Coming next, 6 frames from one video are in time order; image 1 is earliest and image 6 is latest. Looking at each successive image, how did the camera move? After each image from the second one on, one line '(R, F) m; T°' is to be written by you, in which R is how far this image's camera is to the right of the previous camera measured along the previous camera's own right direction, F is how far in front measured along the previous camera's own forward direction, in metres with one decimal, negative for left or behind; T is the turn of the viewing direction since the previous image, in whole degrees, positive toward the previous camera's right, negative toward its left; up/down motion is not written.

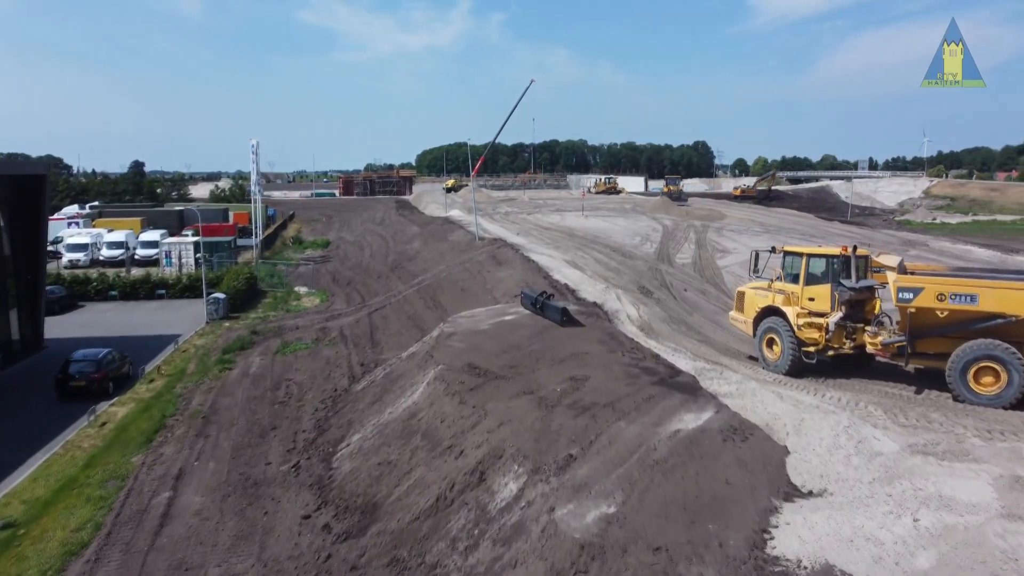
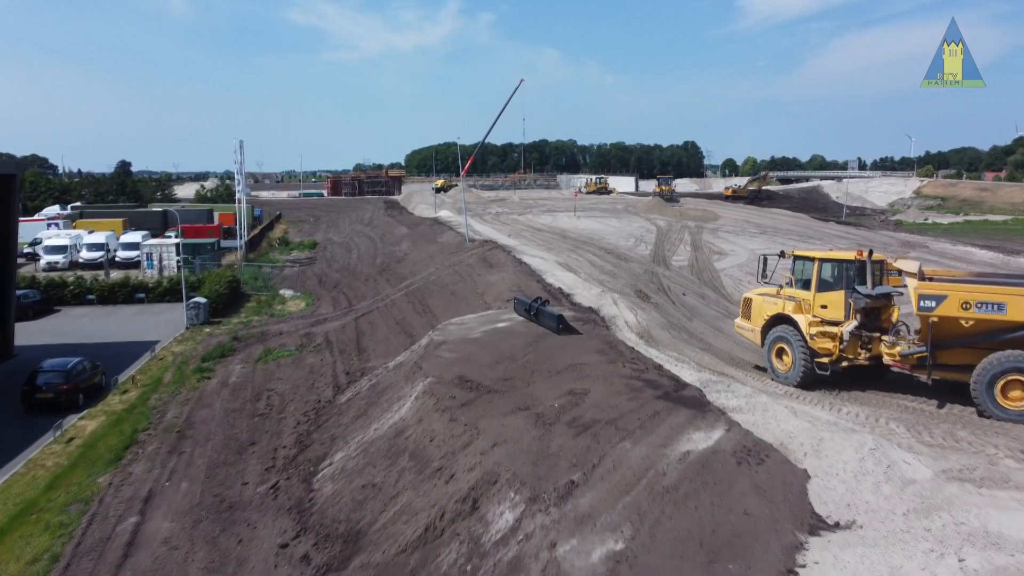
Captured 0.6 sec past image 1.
(-0.1, +0.9) m; +1°
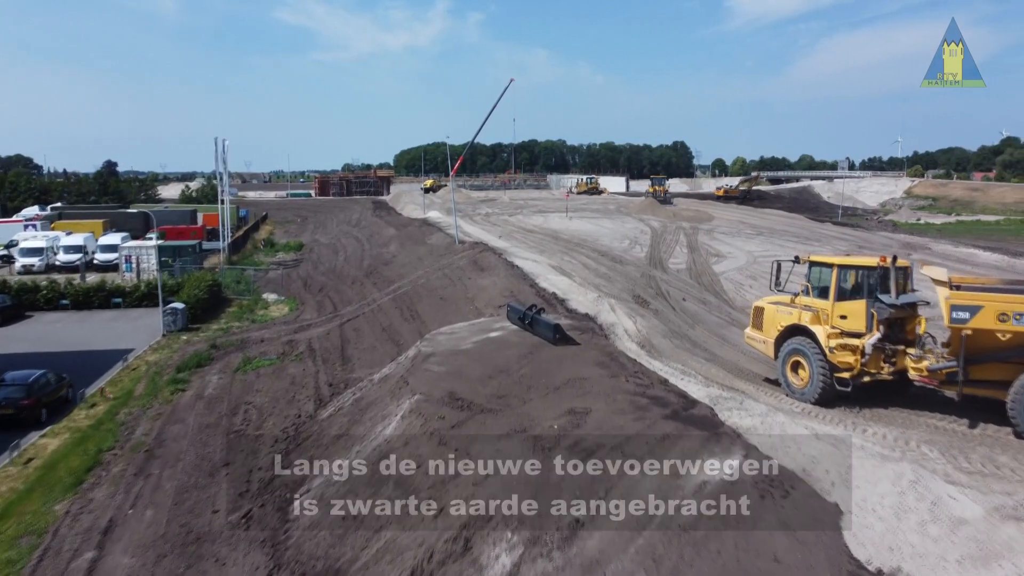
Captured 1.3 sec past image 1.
(-0.1, +1.0) m; +1°
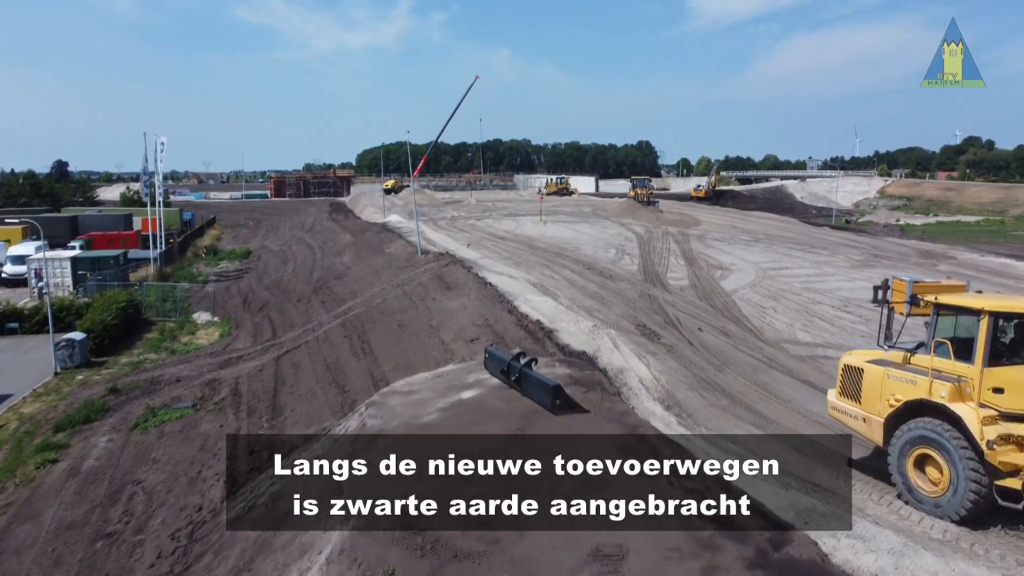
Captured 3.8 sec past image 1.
(-0.2, +4.3) m; +2°
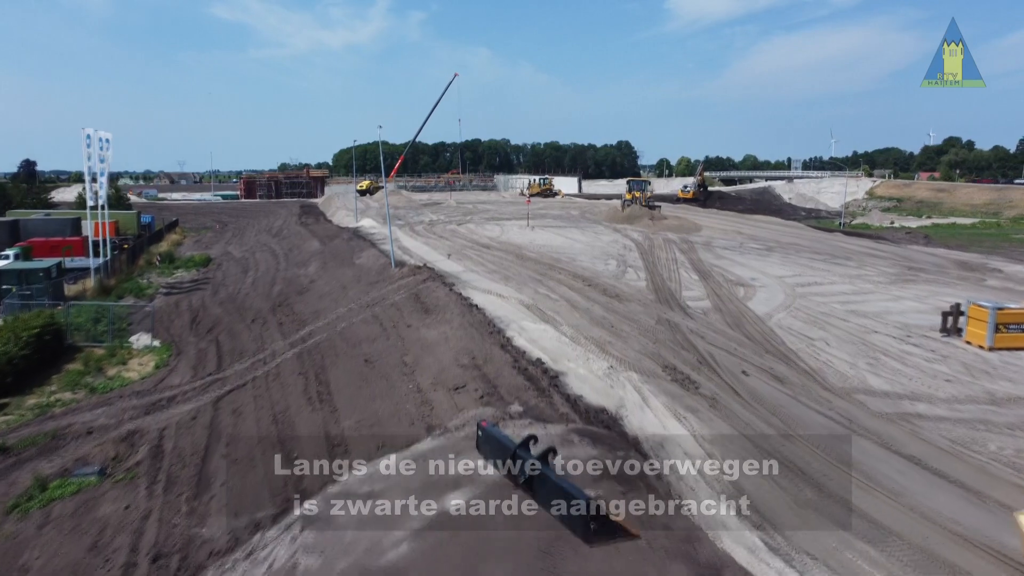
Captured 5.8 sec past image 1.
(-0.3, +3.7) m; +1°
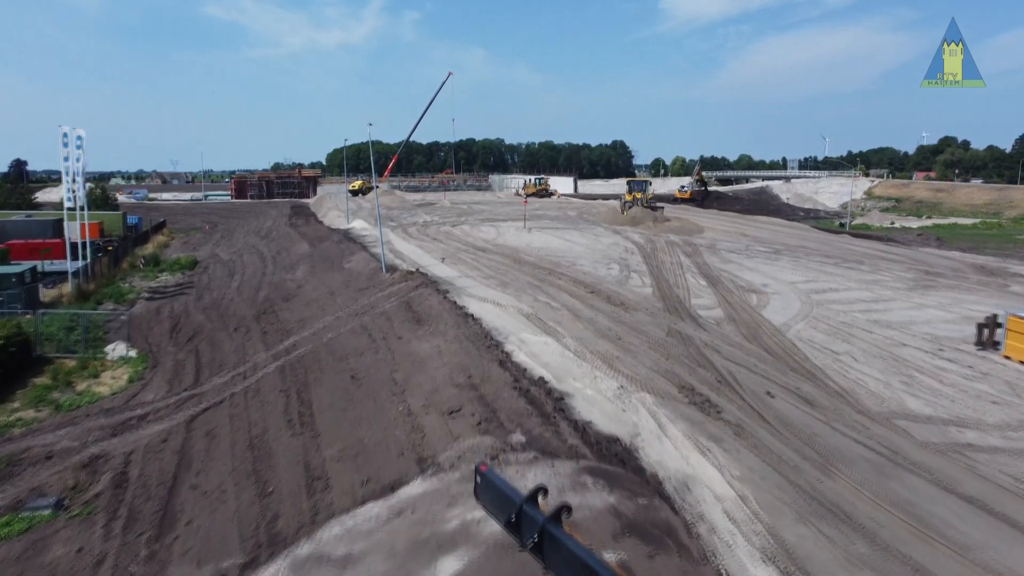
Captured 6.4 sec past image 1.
(-0.1, +1.3) m; 0°
